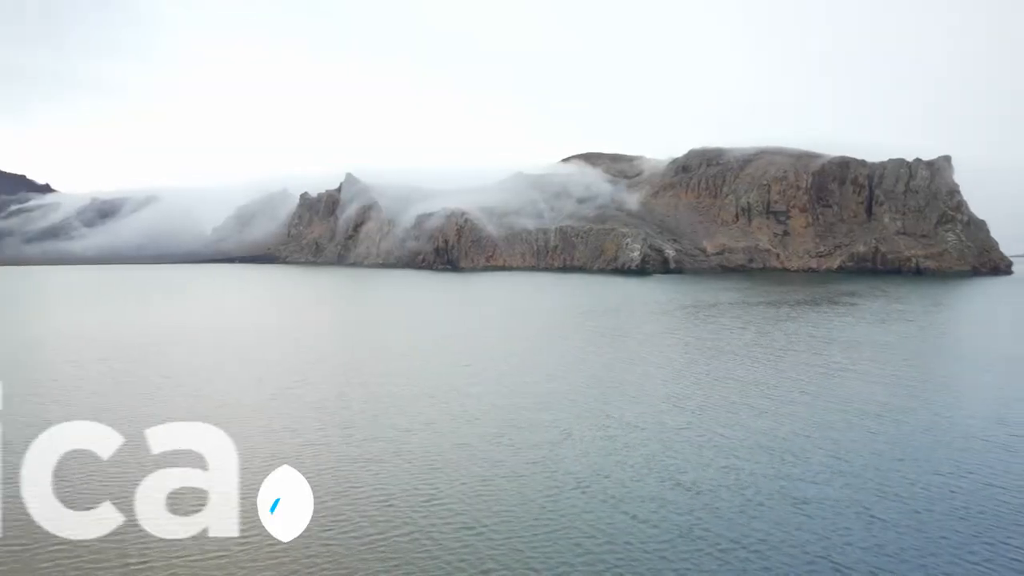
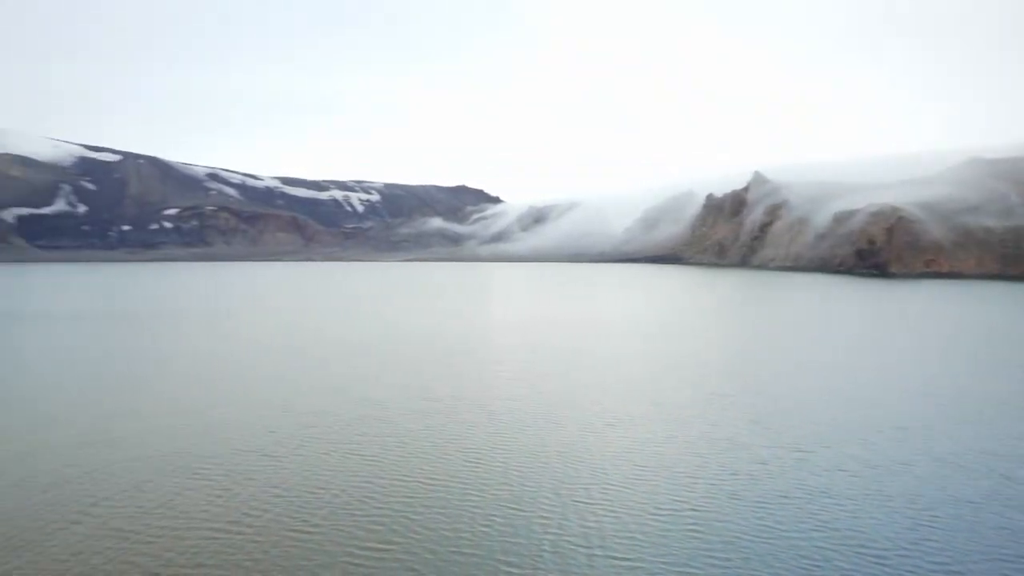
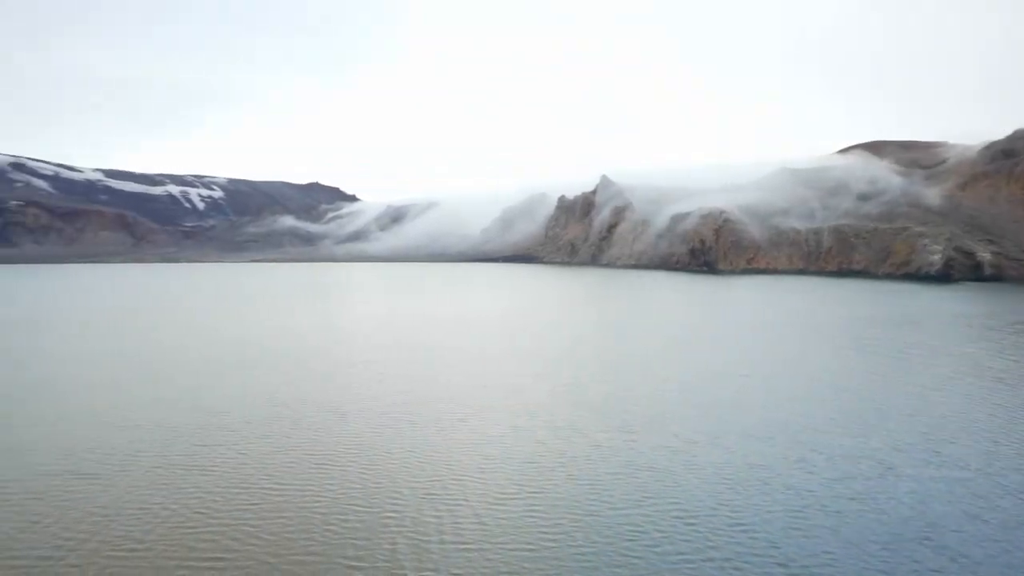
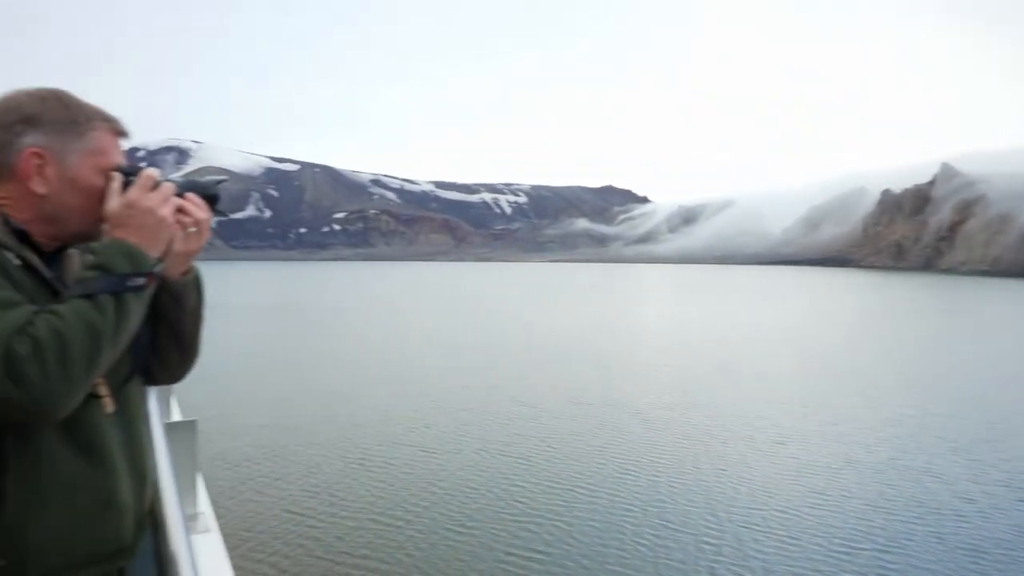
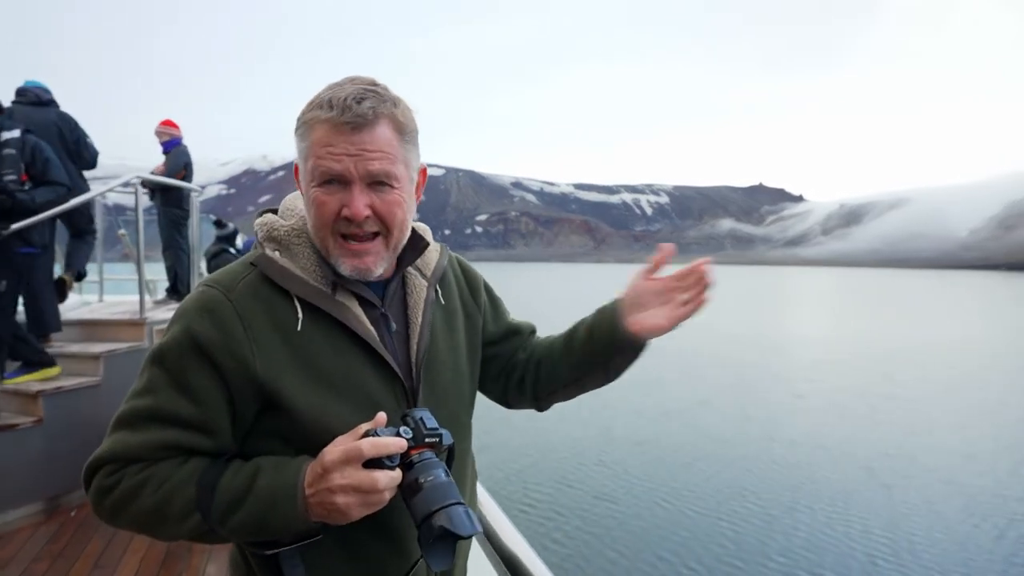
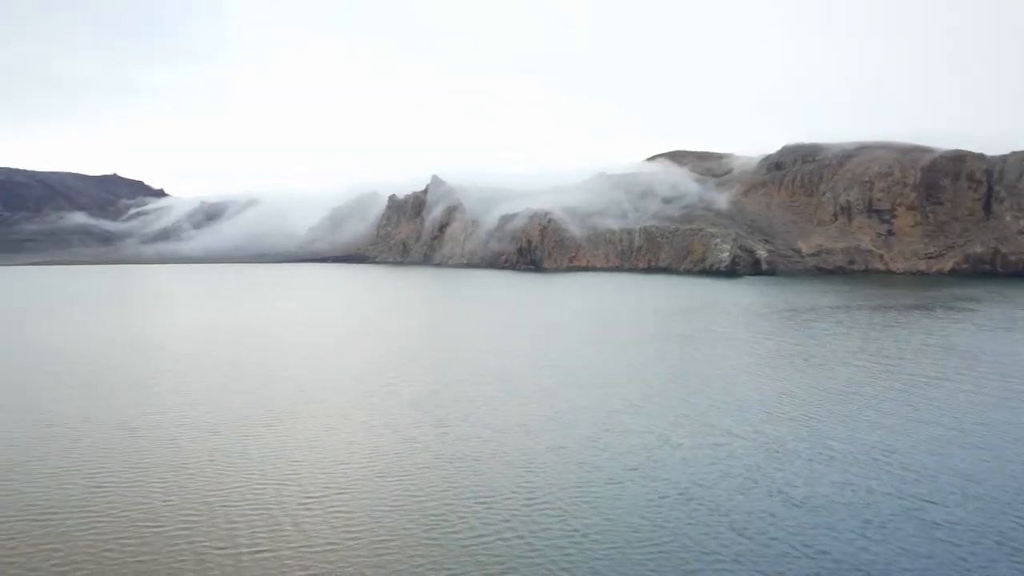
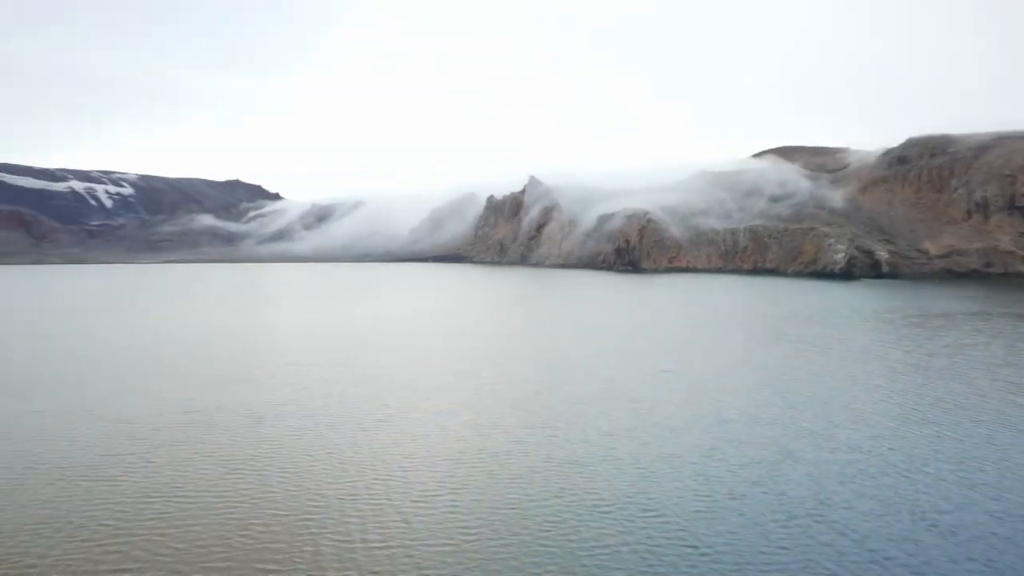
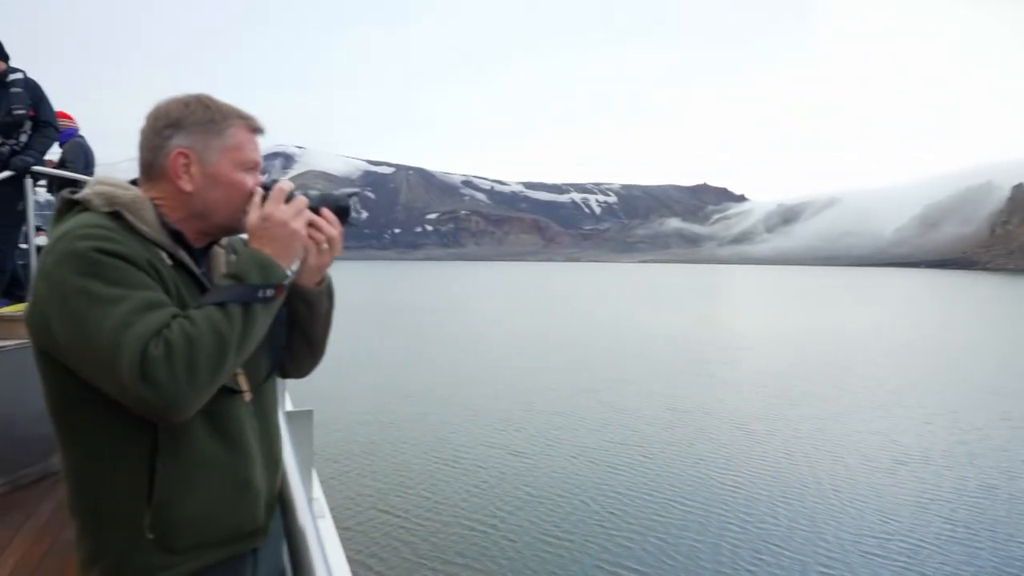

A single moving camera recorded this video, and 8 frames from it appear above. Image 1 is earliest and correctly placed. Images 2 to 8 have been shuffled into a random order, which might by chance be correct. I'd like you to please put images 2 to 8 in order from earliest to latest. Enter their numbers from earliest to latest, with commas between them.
6, 7, 3, 2, 4, 8, 5
